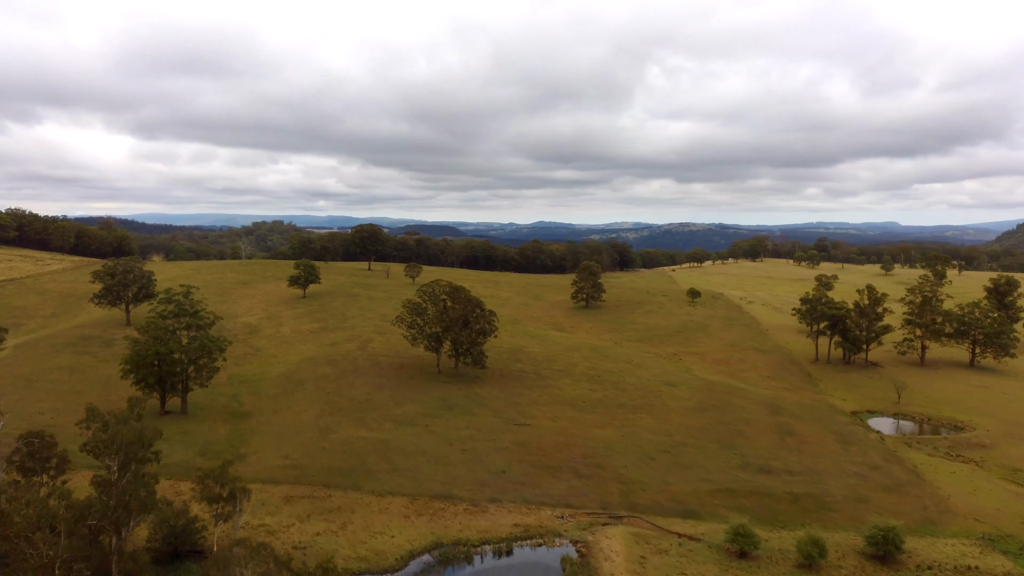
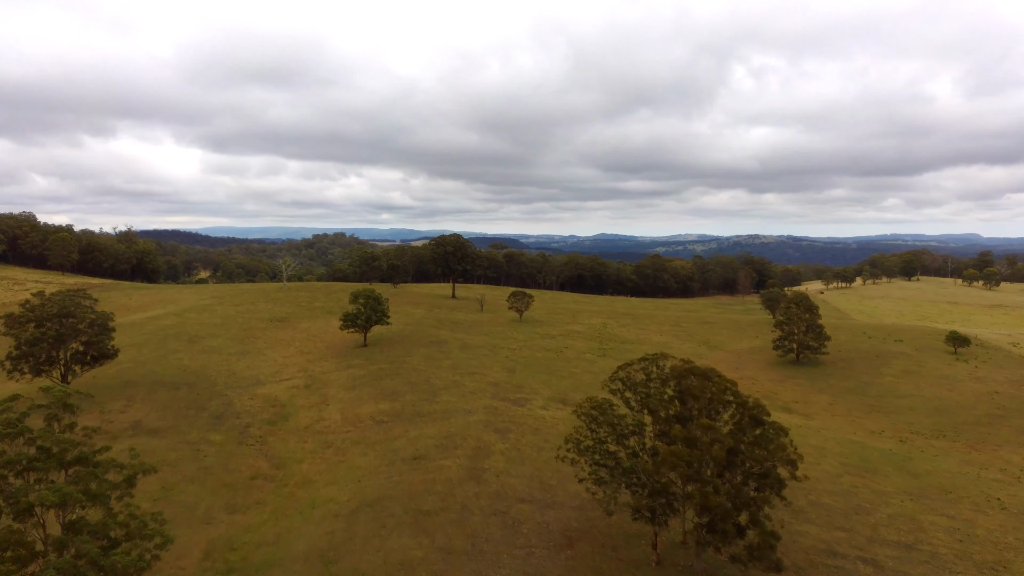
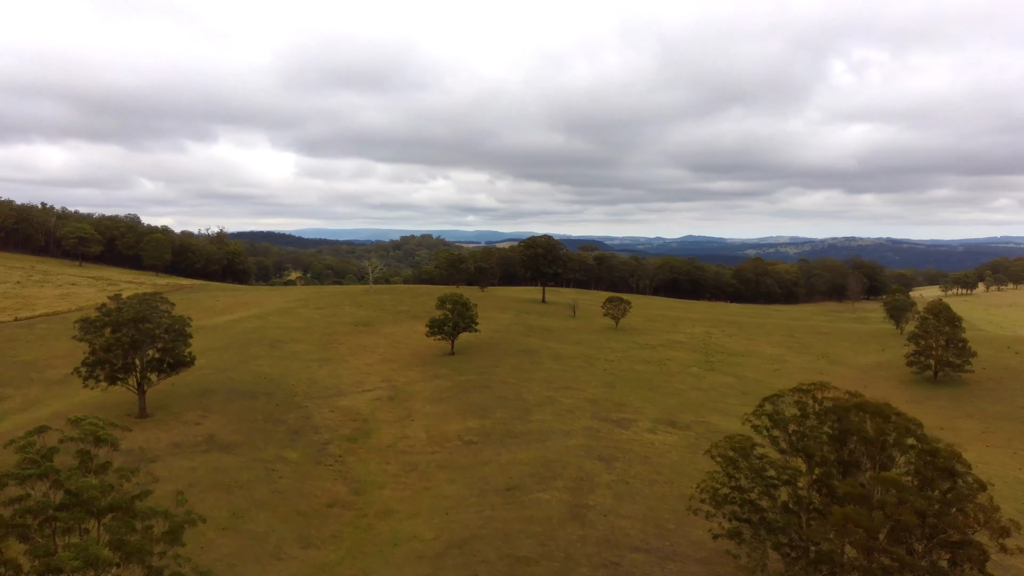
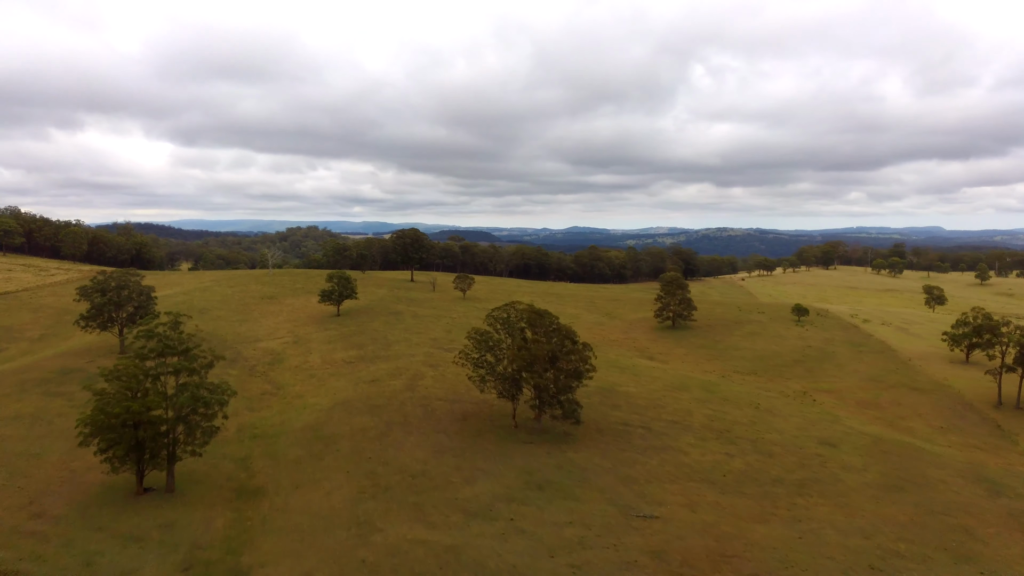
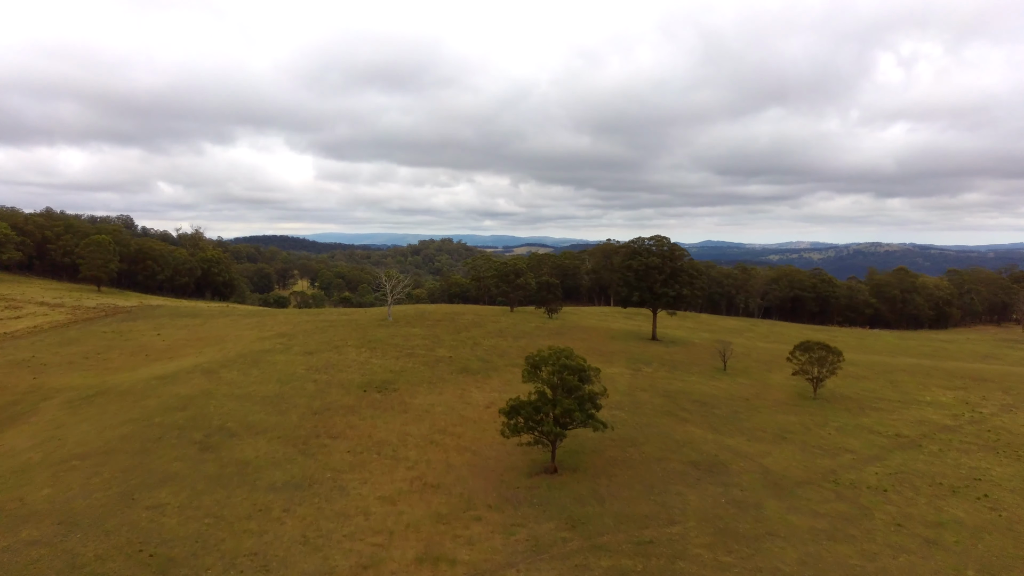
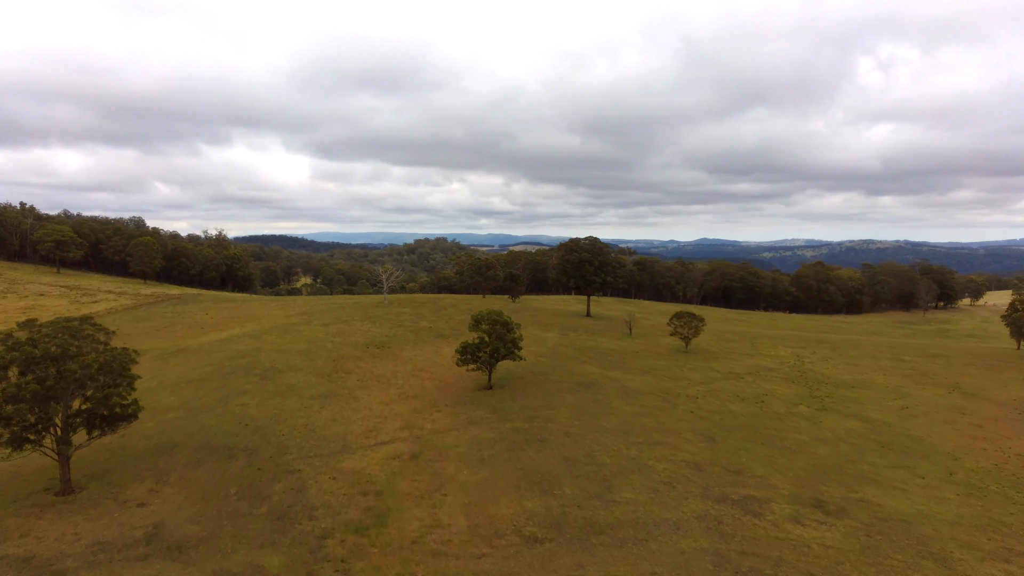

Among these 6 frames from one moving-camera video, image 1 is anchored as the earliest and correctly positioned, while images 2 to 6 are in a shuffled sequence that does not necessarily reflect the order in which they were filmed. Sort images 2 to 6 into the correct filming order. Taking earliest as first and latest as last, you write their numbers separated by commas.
4, 2, 3, 6, 5
